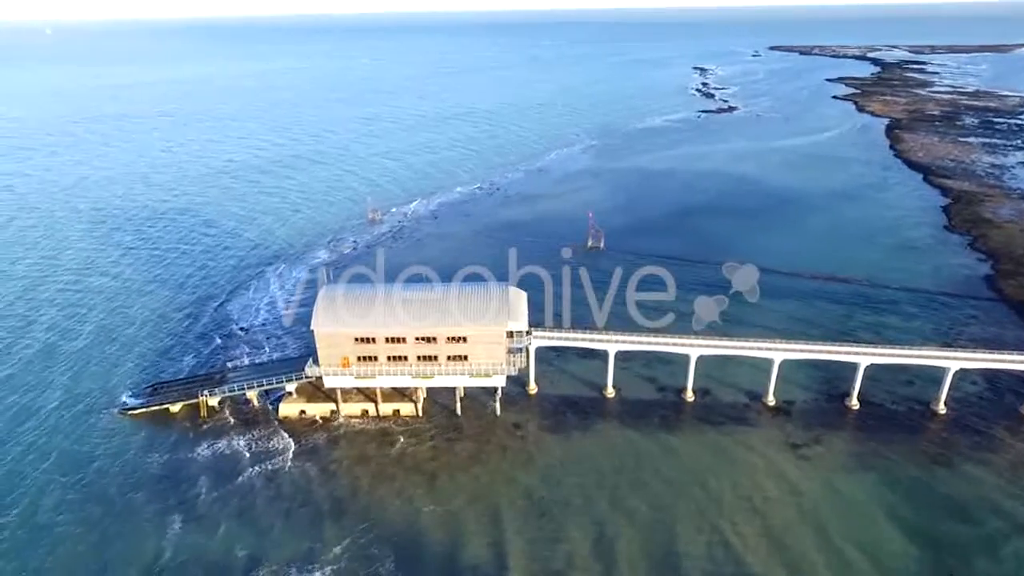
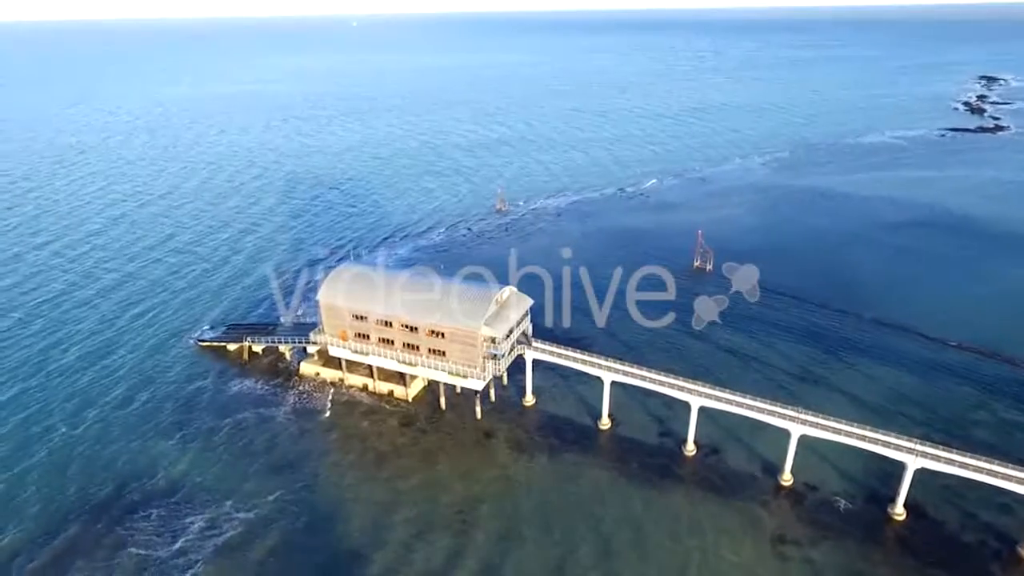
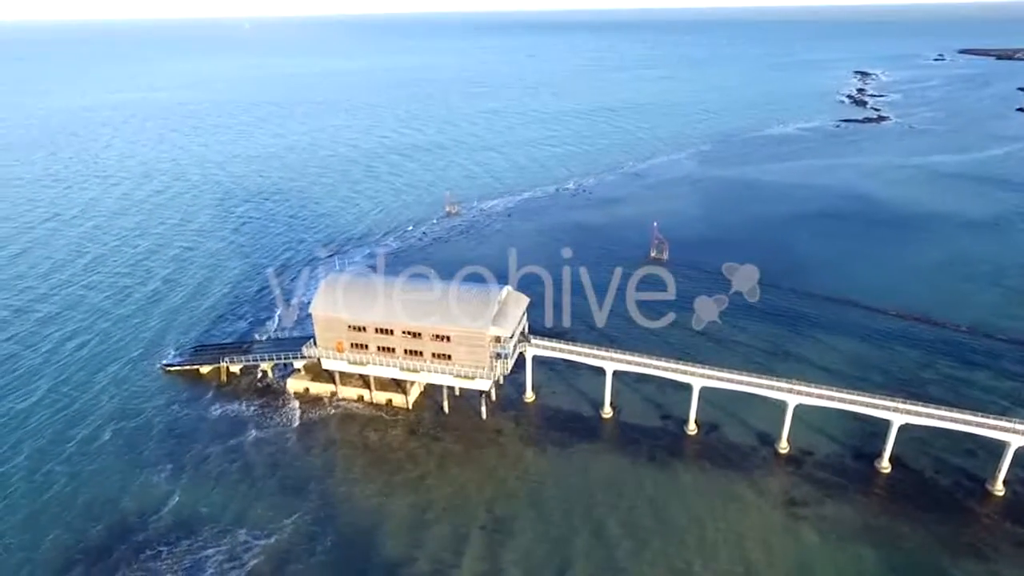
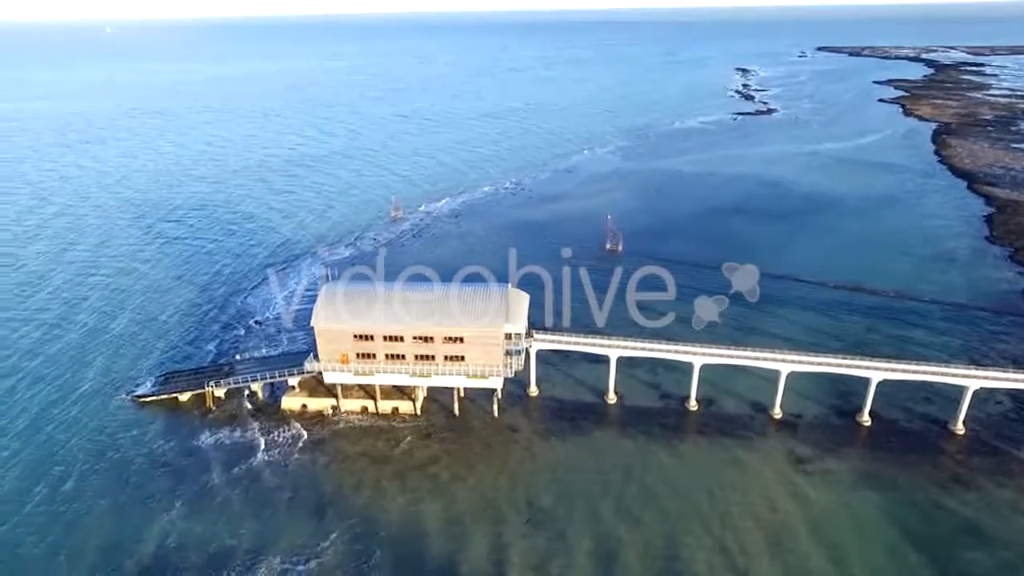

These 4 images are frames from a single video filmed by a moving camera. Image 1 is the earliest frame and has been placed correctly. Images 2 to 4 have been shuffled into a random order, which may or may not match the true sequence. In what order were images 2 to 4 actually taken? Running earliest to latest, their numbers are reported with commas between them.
4, 3, 2
